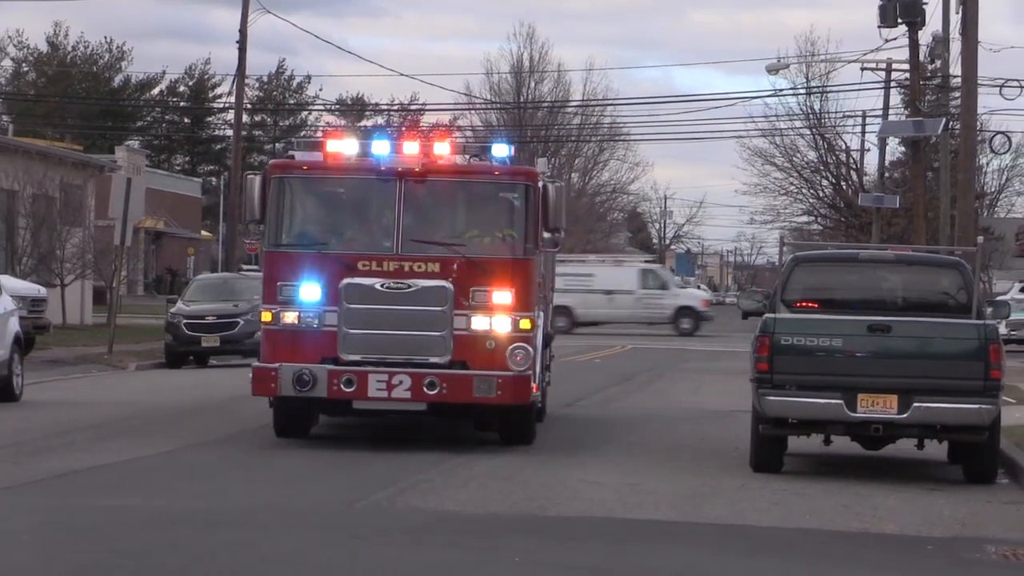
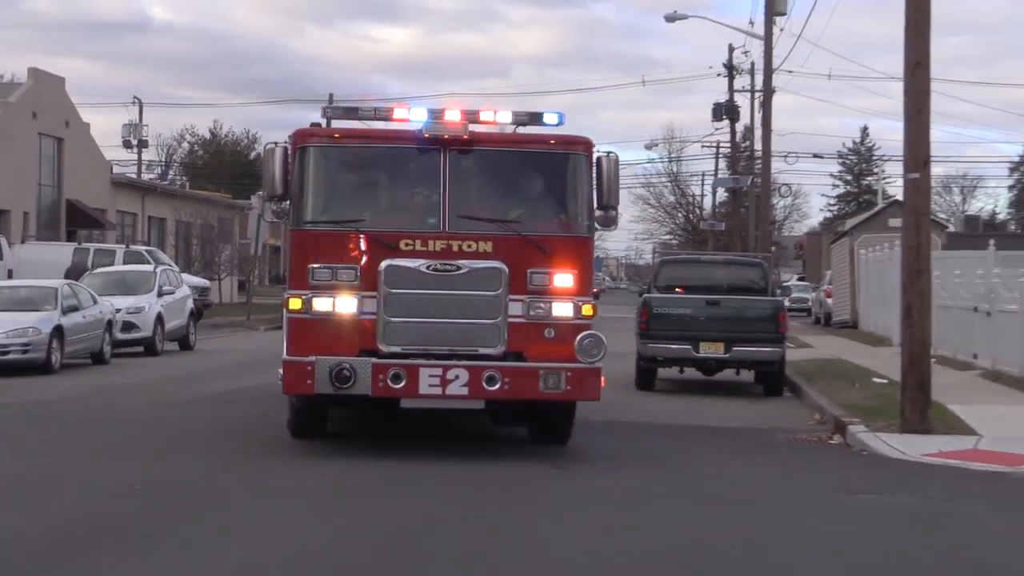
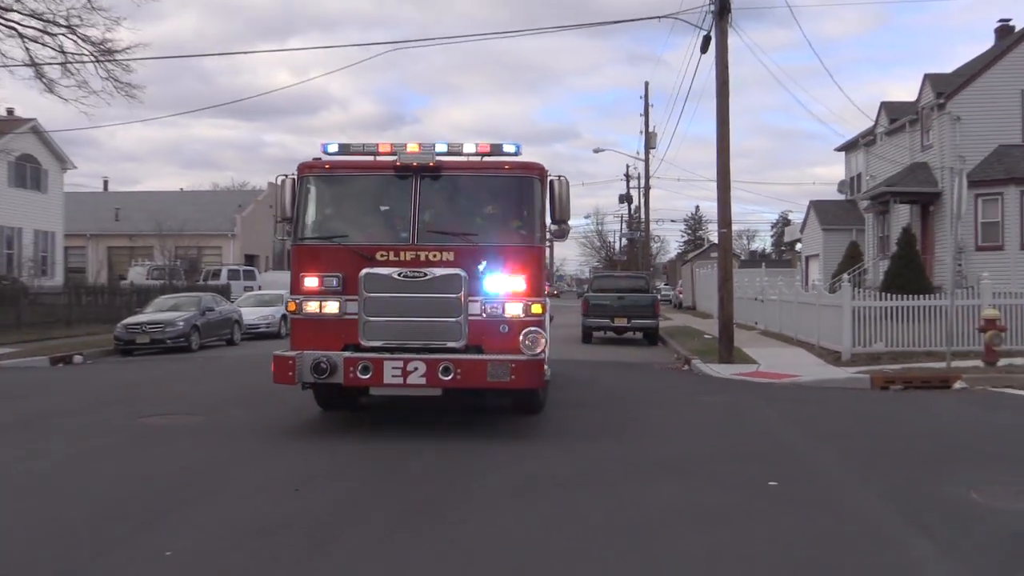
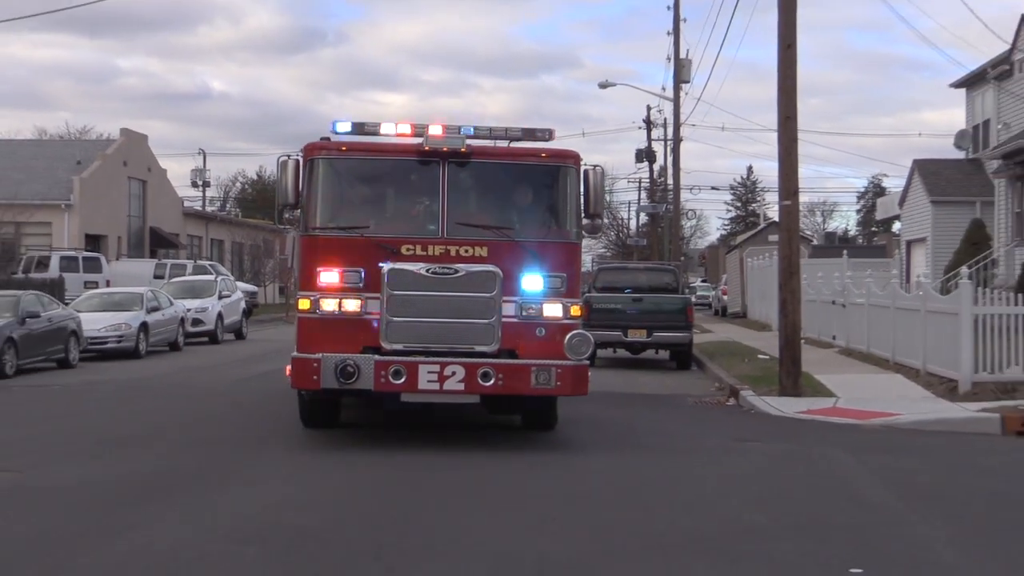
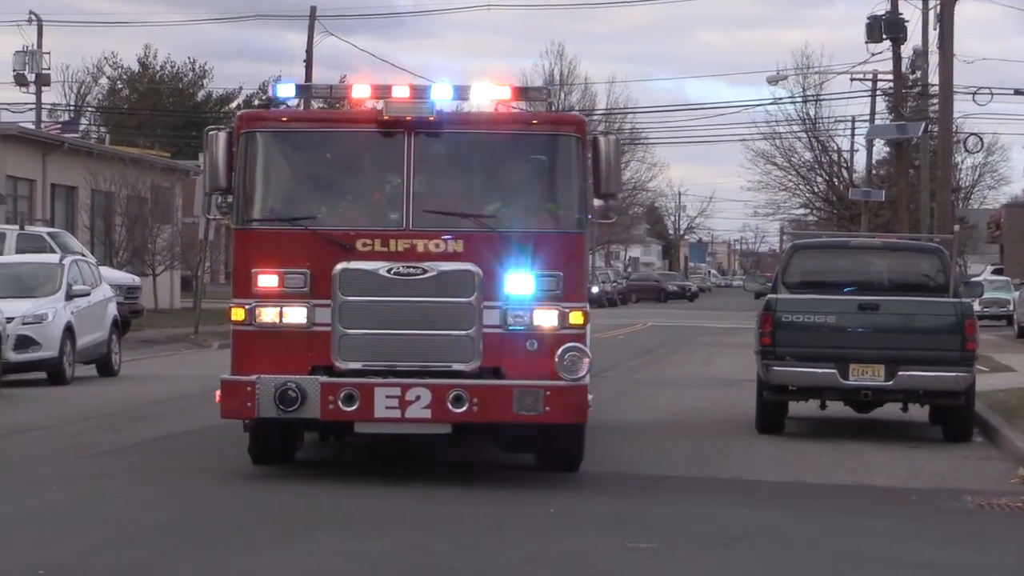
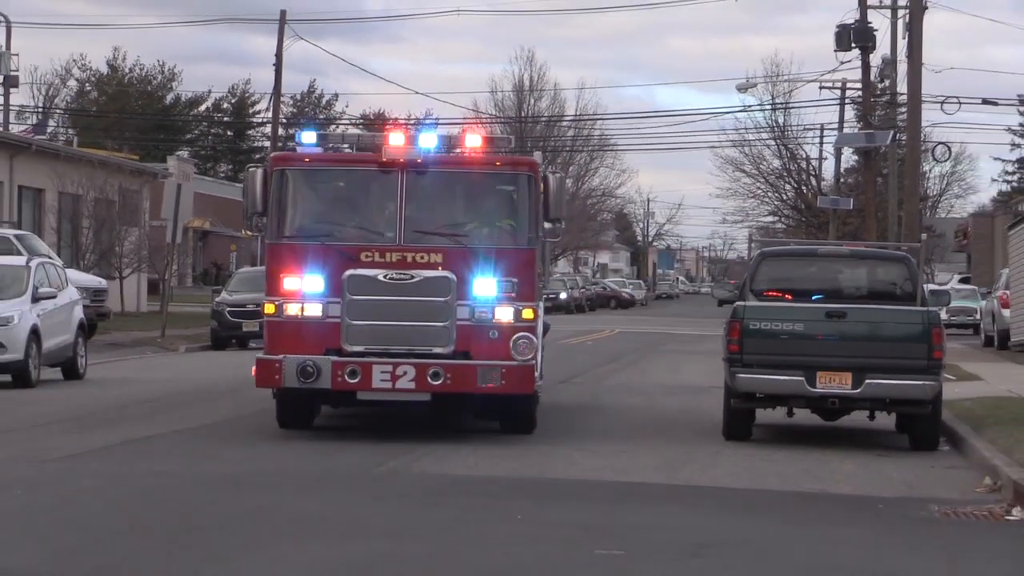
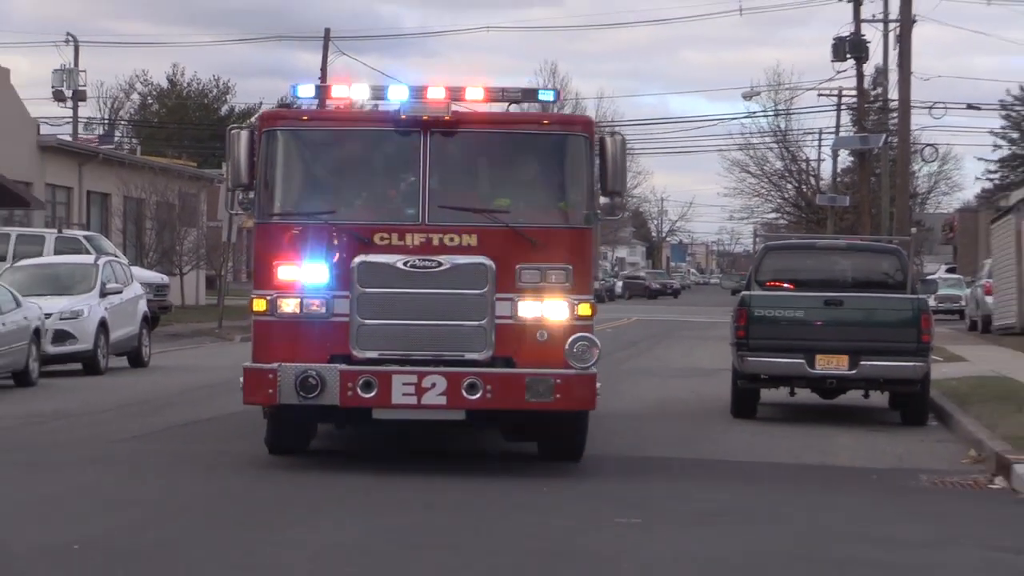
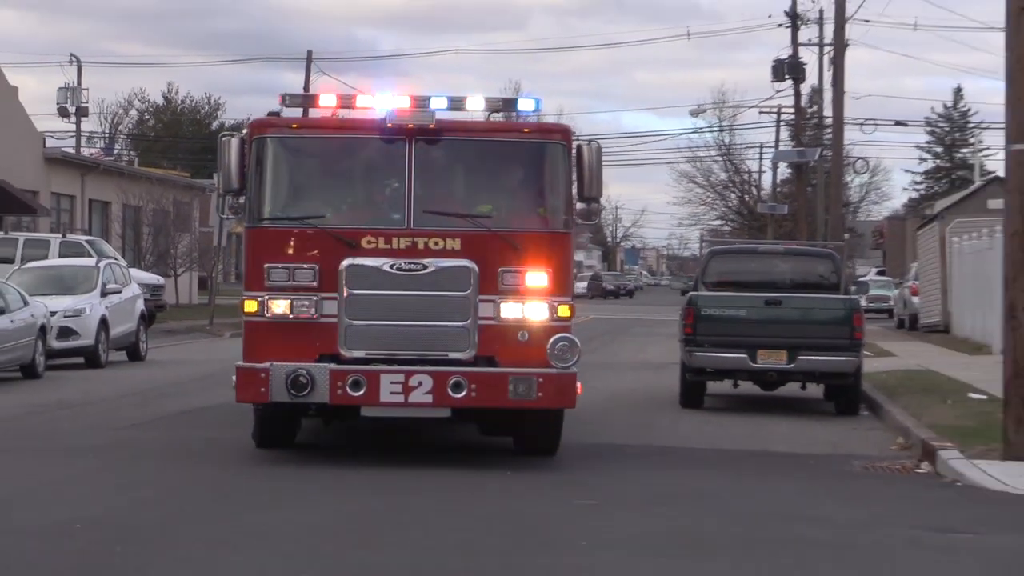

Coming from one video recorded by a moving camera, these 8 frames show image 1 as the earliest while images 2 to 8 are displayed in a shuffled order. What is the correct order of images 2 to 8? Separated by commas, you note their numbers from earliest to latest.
6, 5, 7, 8, 2, 4, 3
